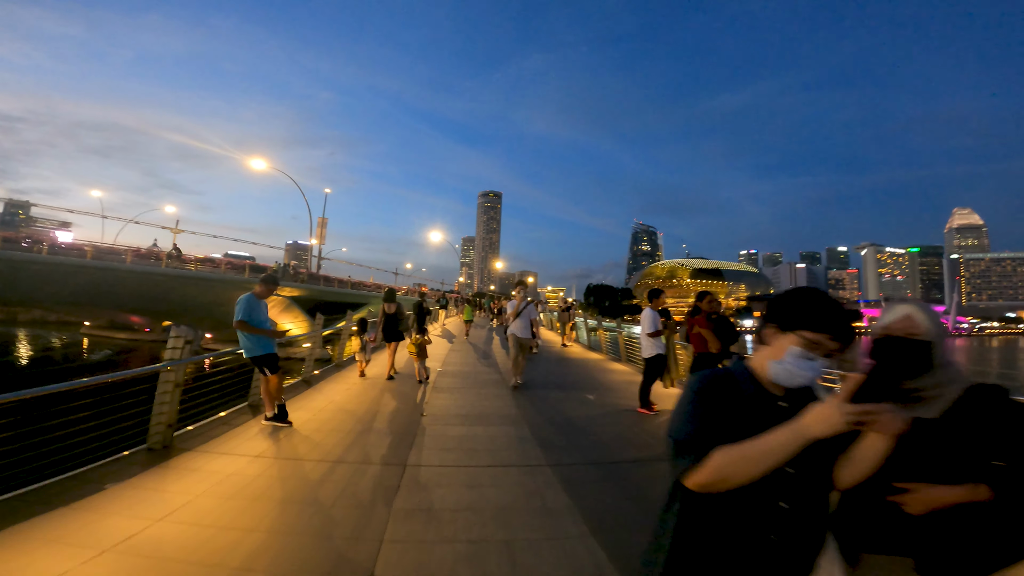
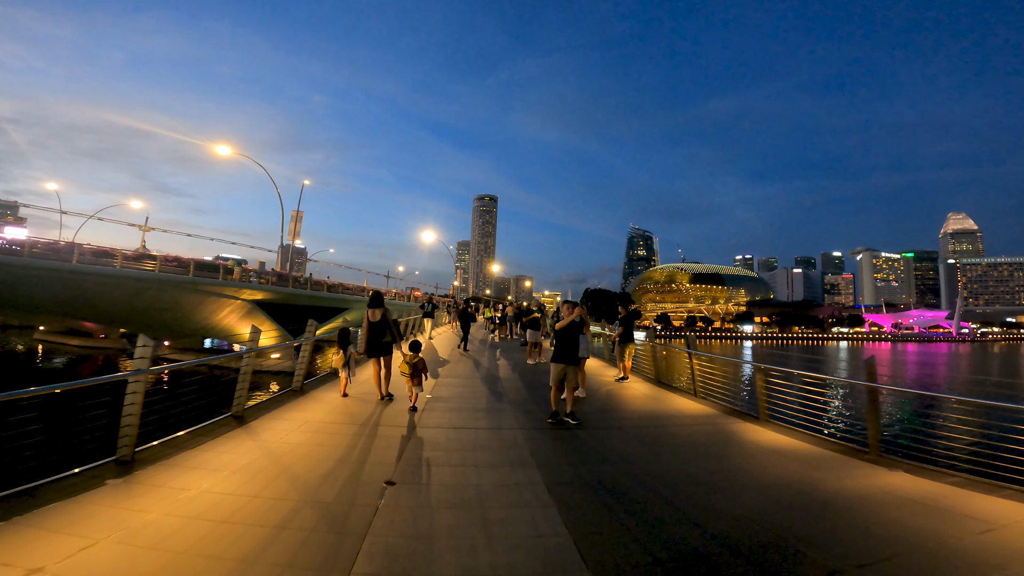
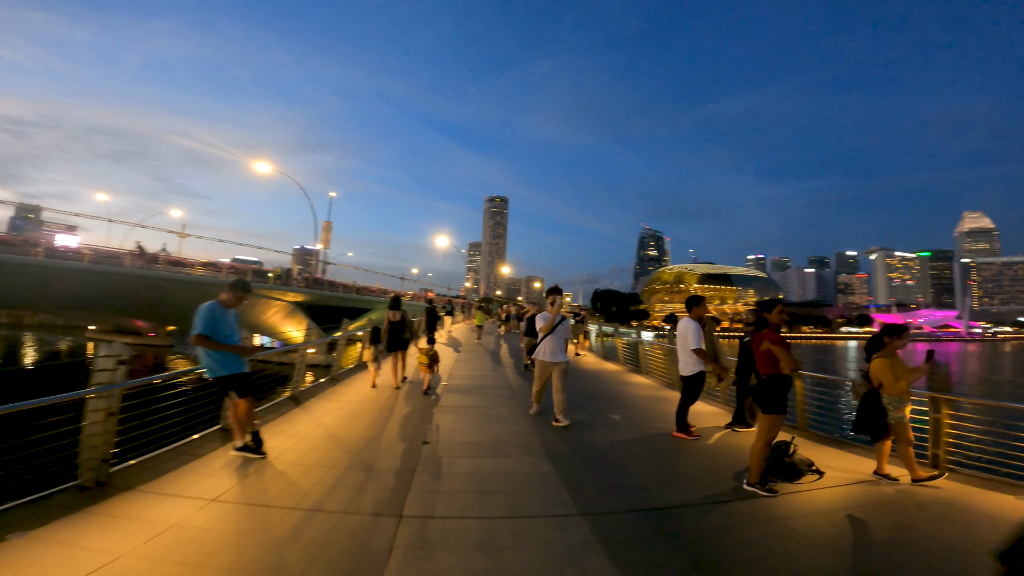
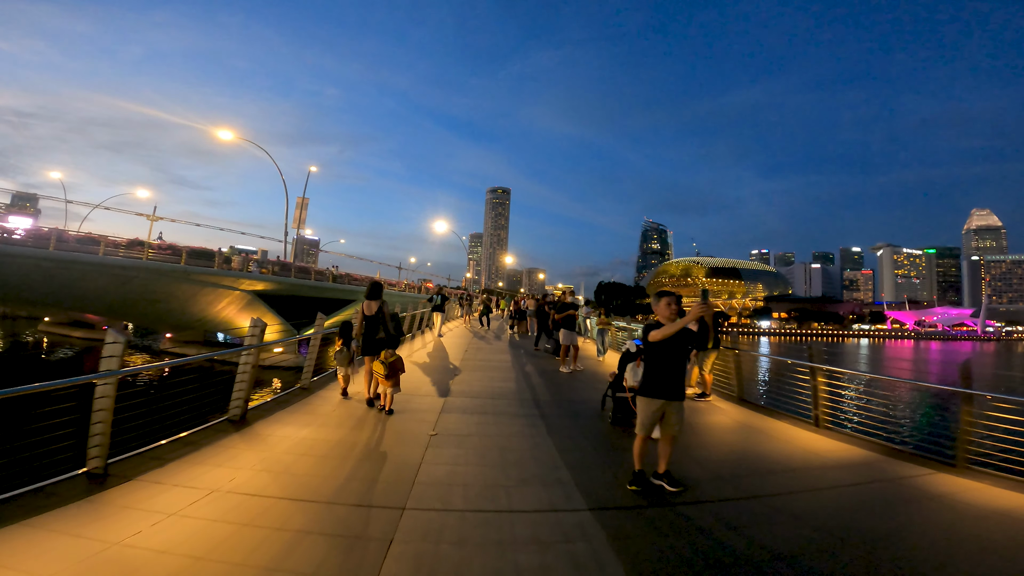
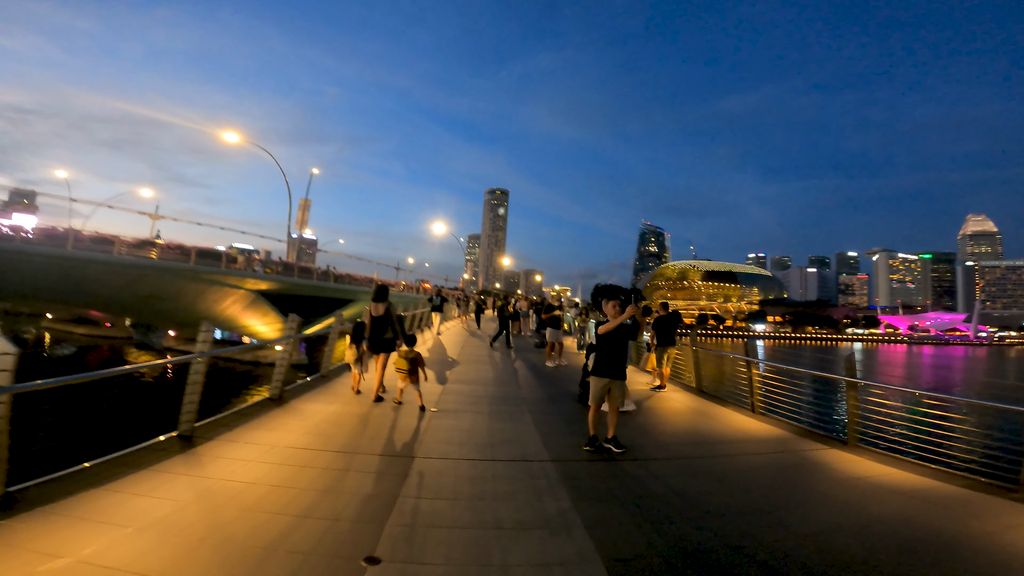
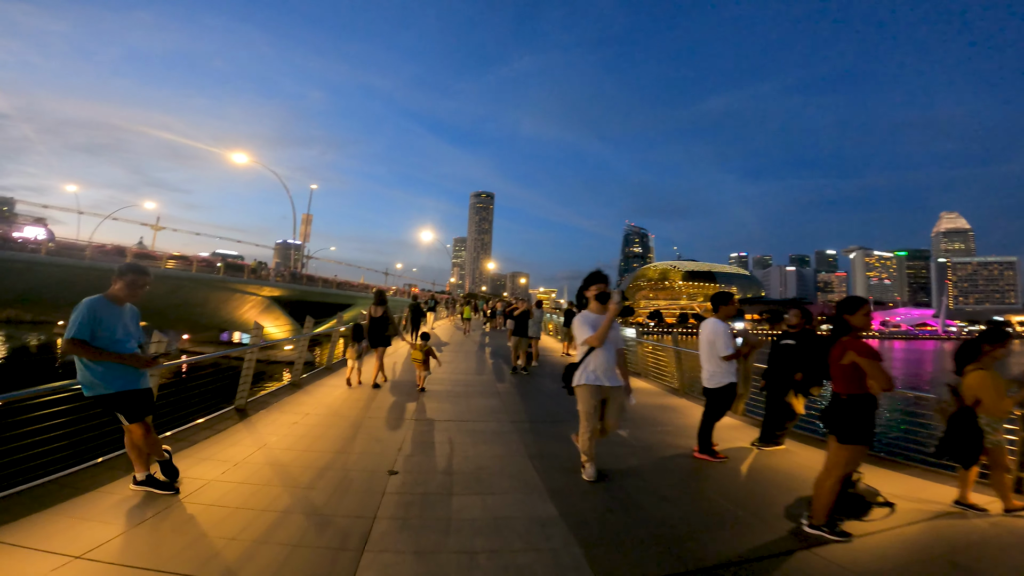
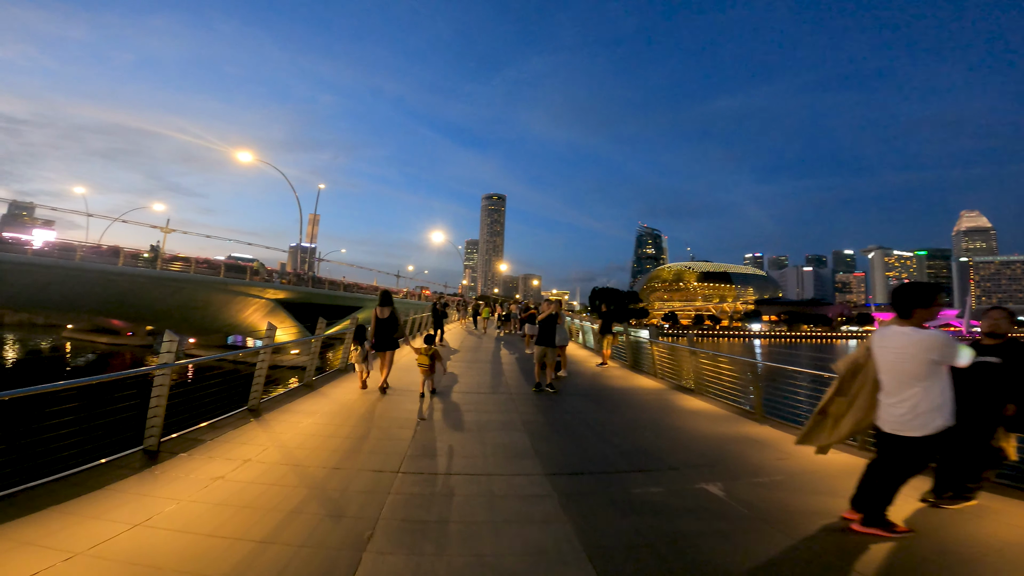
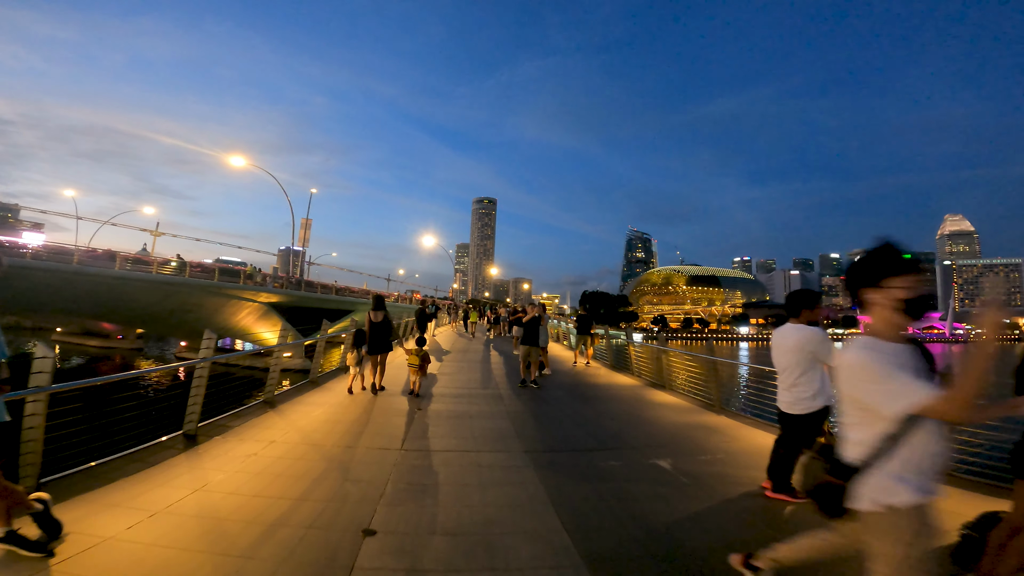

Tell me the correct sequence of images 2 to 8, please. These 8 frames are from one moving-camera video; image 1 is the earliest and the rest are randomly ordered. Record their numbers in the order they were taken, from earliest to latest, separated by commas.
3, 6, 8, 7, 2, 5, 4
